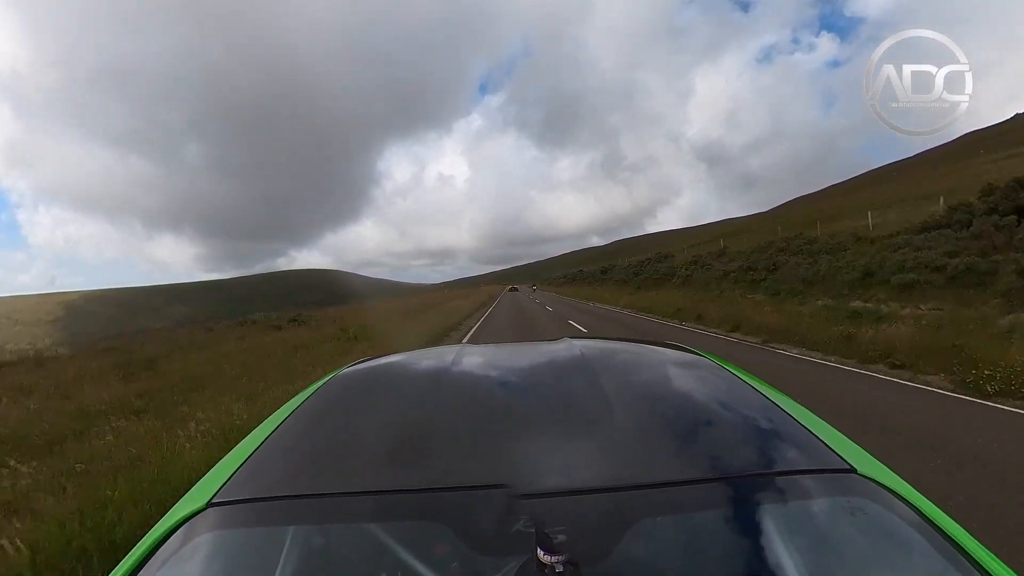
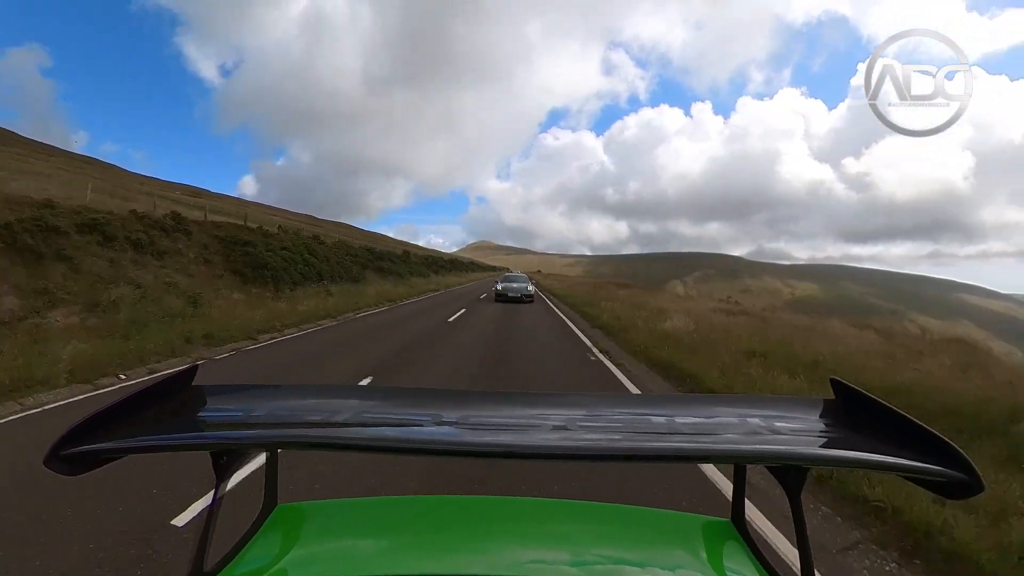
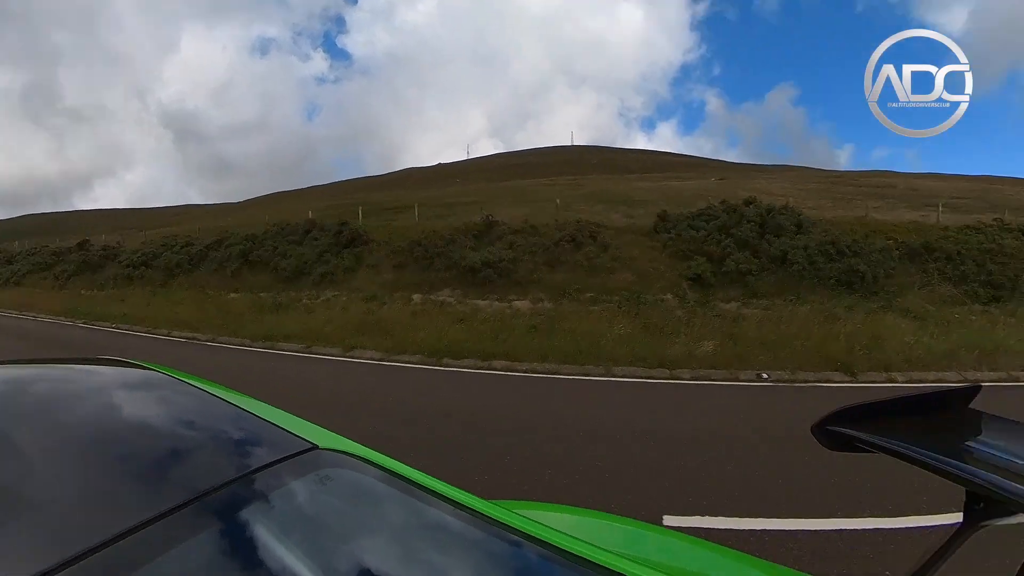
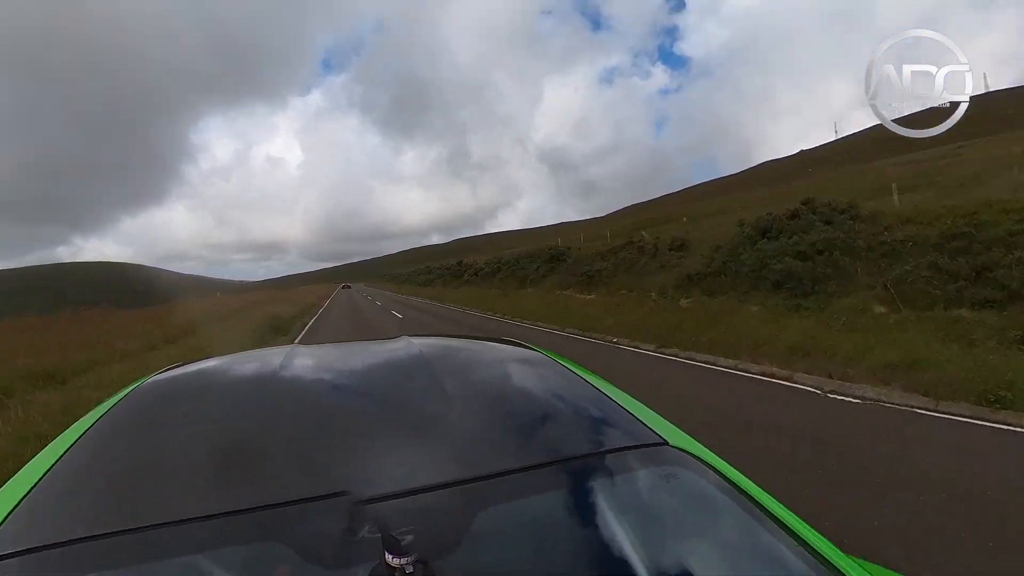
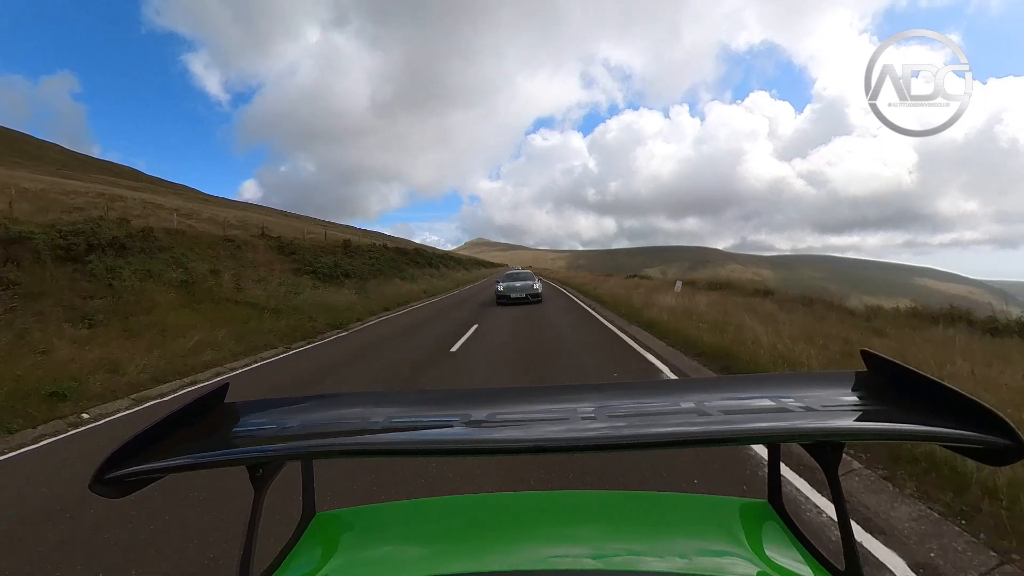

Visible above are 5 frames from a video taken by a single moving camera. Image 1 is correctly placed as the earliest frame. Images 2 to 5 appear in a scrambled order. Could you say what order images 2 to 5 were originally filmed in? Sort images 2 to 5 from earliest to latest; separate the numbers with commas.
4, 3, 2, 5
